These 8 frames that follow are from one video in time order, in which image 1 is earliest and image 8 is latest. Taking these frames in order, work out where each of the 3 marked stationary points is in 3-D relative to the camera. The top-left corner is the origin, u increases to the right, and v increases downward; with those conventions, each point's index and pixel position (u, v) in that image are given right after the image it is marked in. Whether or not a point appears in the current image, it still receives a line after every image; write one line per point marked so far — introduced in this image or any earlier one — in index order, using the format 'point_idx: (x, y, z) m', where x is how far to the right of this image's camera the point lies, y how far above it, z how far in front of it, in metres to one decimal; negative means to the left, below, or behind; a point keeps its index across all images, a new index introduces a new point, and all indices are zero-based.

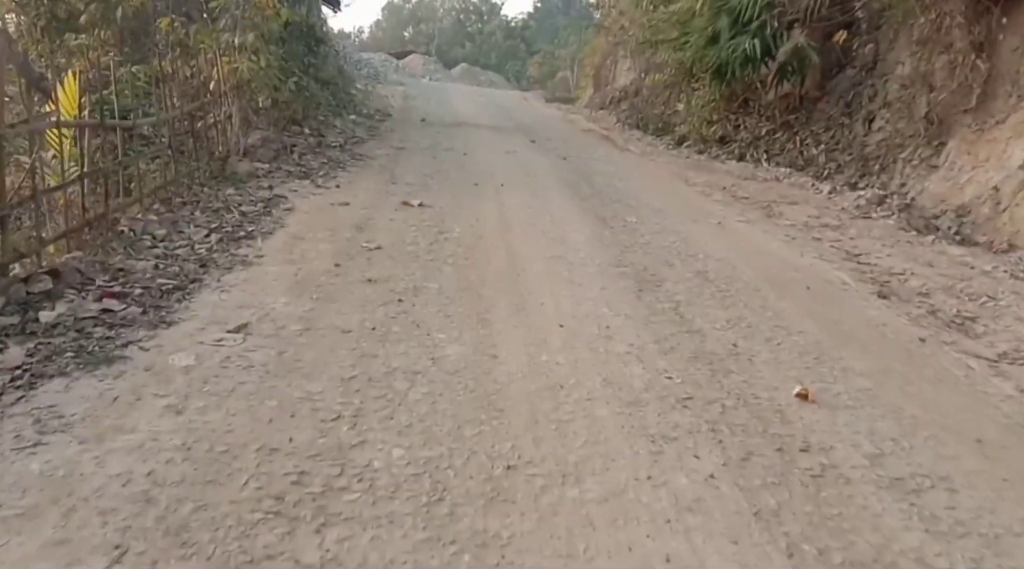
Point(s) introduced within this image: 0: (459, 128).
0: (-0.8, +2.2, +12.6) m
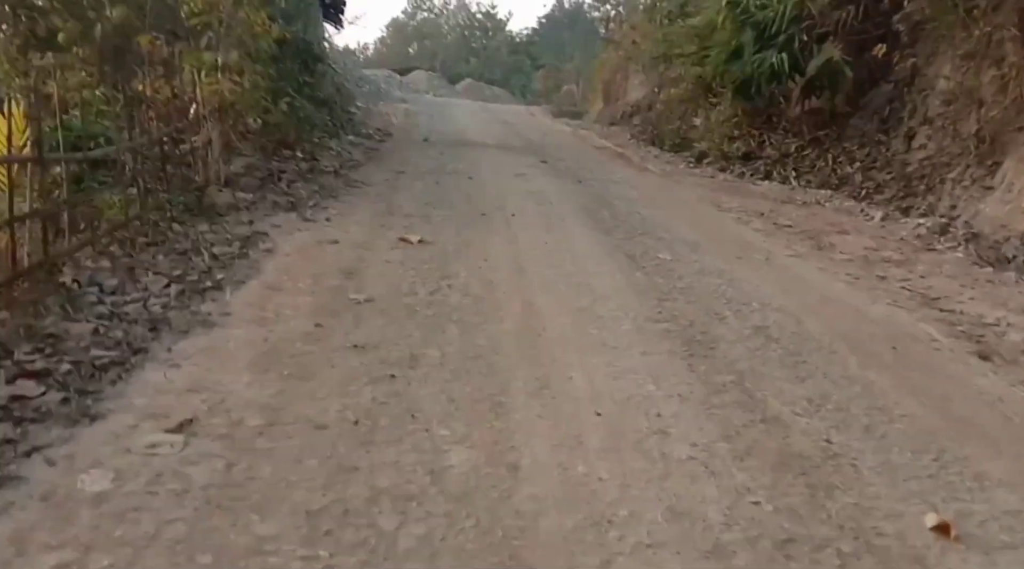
0: (-0.6, +1.8, +11.9) m
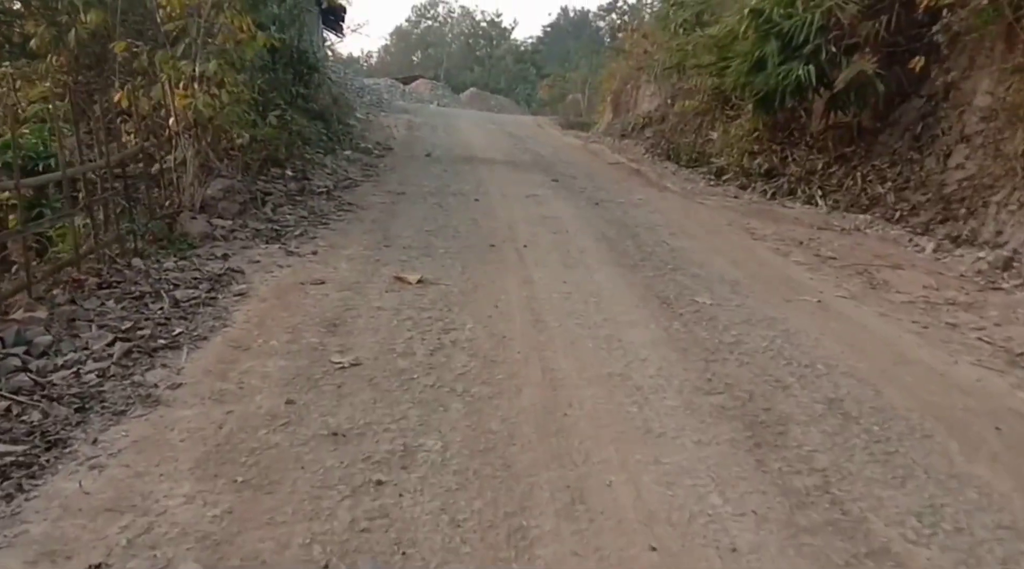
0: (-0.5, +1.5, +11.1) m
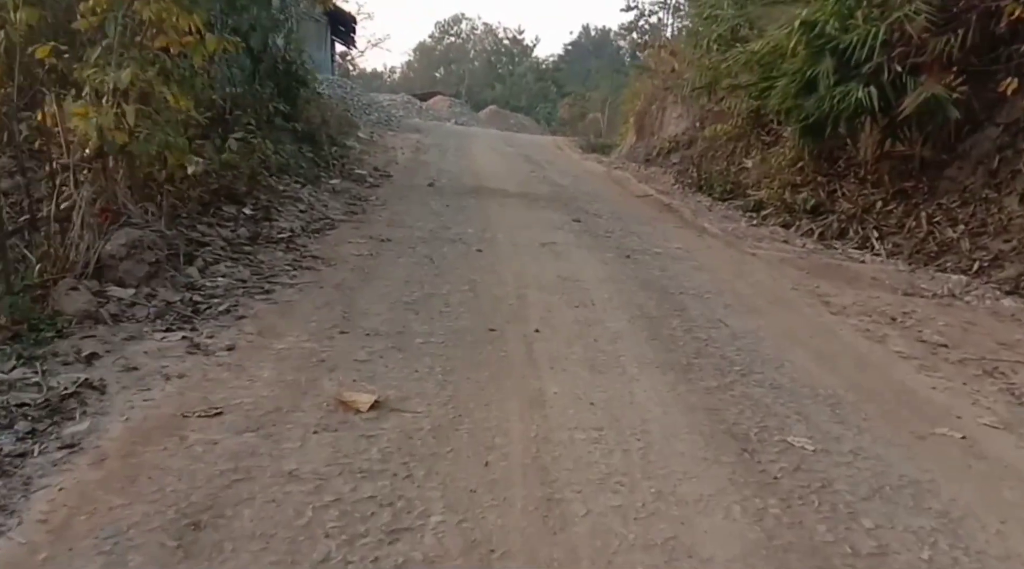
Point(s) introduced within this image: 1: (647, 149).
0: (-0.4, +0.9, +9.6) m
1: (+2.7, +2.8, +18.2) m
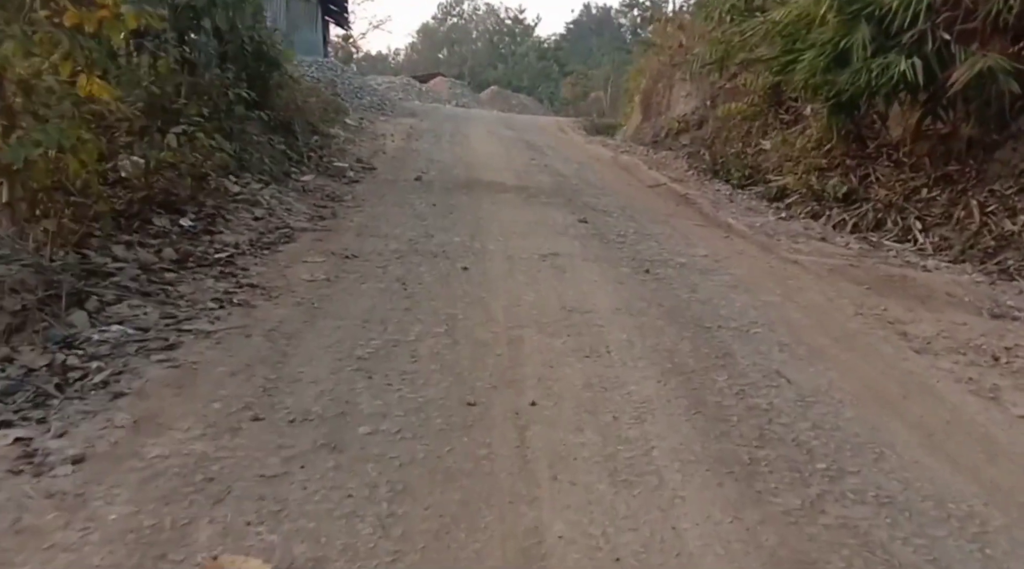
0: (-0.4, +0.8, +8.3) m
1: (+2.7, +3.0, +16.9) m
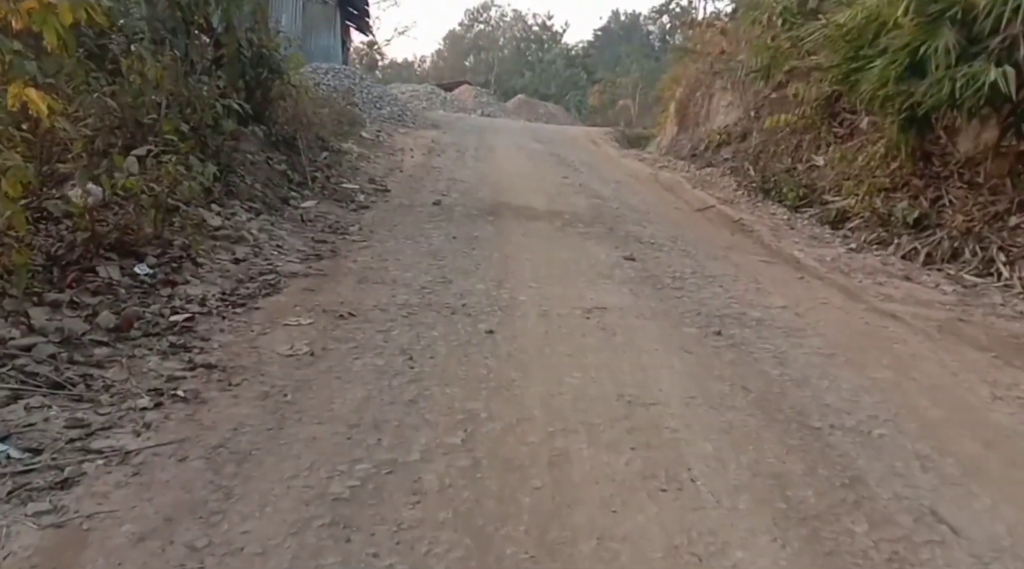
0: (-0.2, +0.5, +7.2) m
1: (+3.2, +2.5, +15.7) m
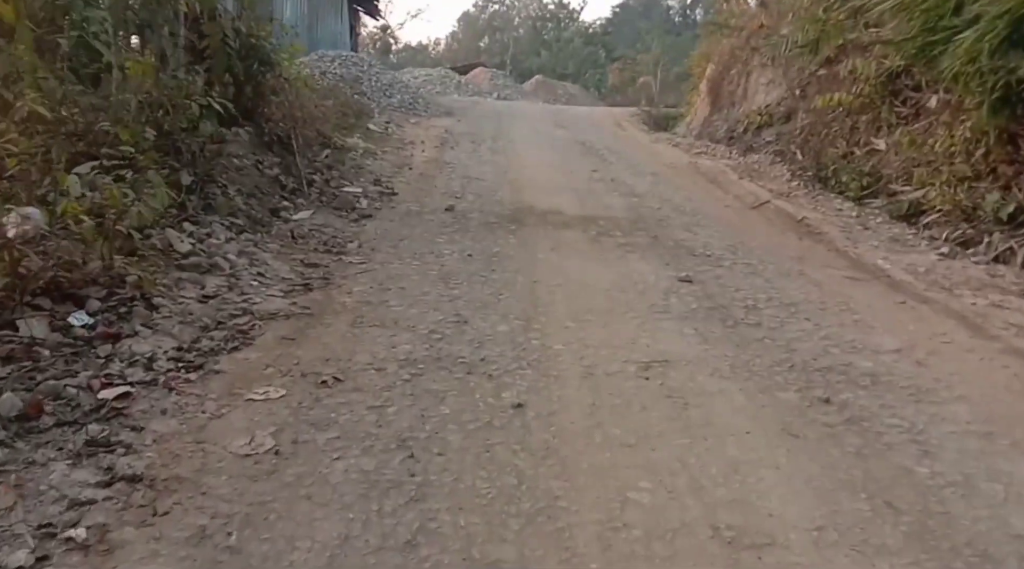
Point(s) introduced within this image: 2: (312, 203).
0: (+0.1, +0.3, +6.2) m
1: (+3.7, +2.6, +14.5) m
2: (-1.4, +0.5, +6.2) m
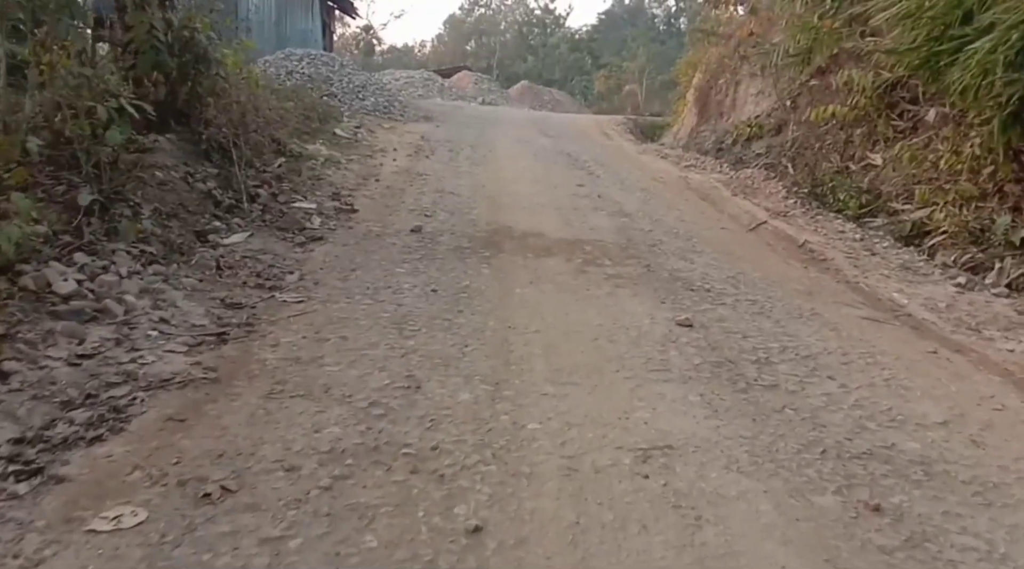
0: (-0.1, +0.1, +5.3) m
1: (+3.3, +2.3, +13.7) m
2: (-1.6, +0.3, +5.4) m
